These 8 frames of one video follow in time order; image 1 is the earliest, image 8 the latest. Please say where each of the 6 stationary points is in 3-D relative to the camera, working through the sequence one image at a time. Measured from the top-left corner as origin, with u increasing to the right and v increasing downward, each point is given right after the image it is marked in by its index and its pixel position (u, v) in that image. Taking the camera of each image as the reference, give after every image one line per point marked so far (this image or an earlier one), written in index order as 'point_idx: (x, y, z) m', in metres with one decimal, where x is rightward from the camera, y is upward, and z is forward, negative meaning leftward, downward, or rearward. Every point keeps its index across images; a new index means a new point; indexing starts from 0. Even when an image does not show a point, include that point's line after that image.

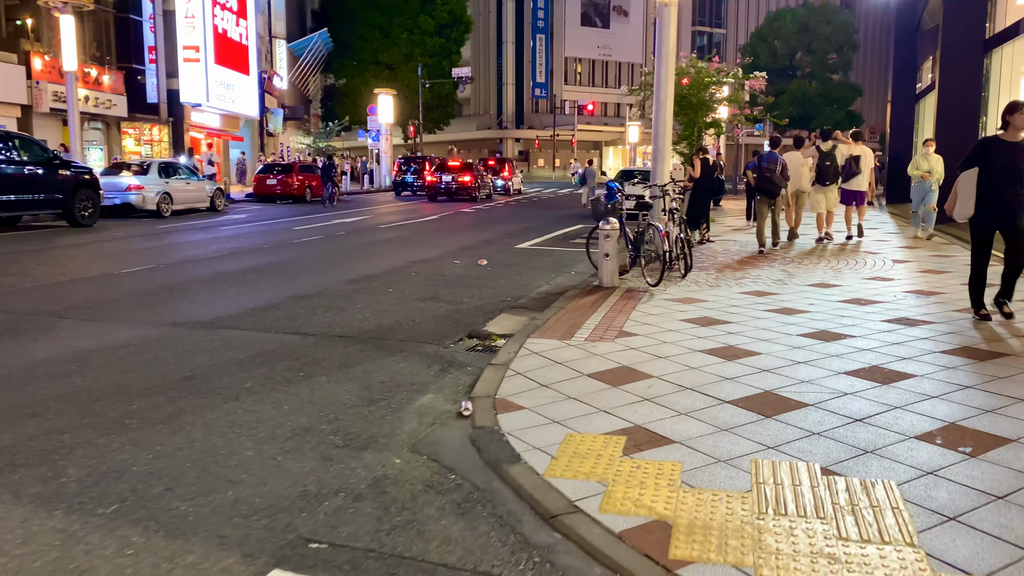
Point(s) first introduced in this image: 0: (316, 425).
0: (-1.1, -0.7, +4.5) m
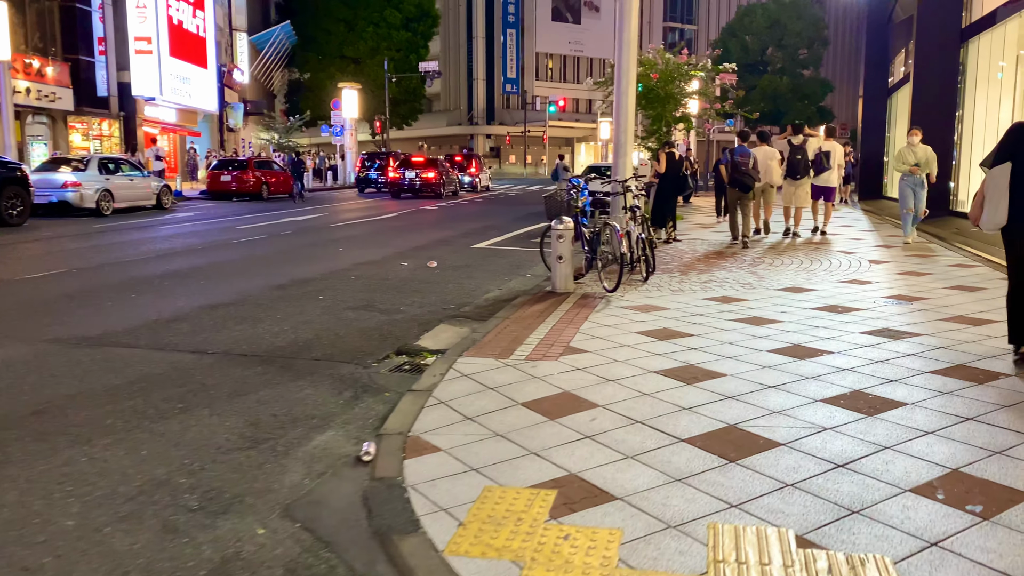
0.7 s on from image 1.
0: (-1.5, -0.8, +3.6) m
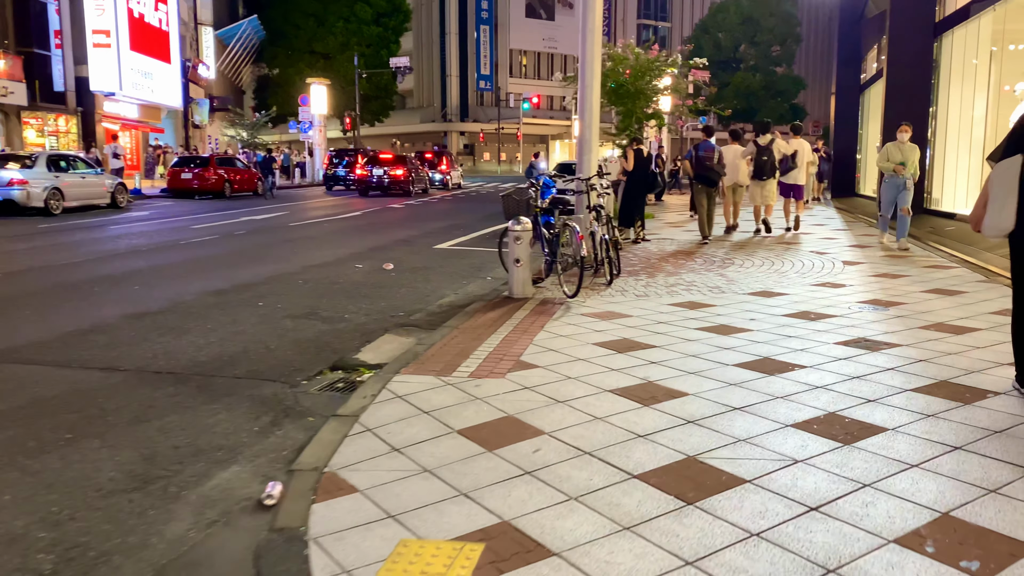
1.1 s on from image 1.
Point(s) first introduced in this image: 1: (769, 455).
0: (-1.8, -0.9, +3.0) m
1: (+1.1, -0.7, +3.6) m
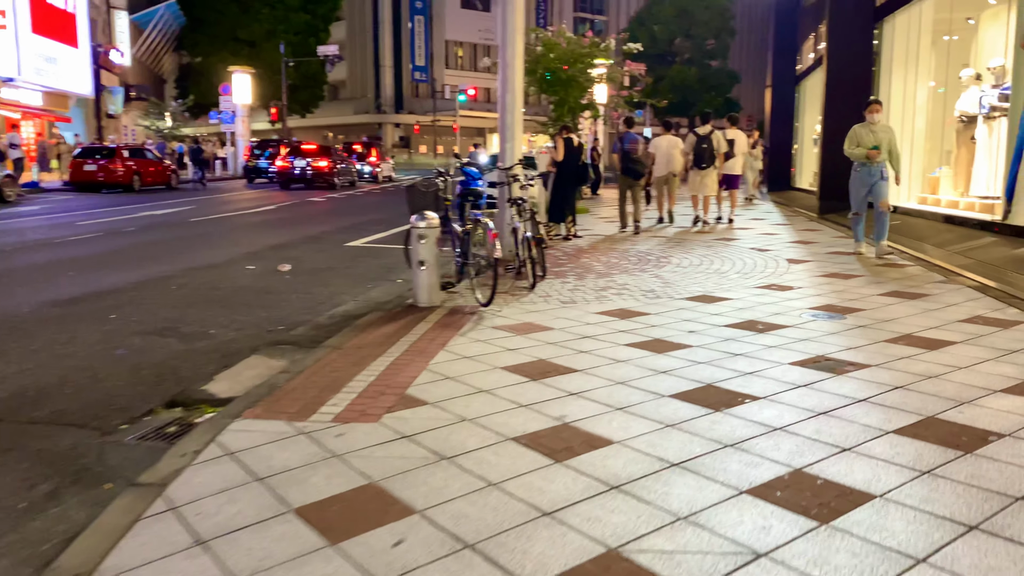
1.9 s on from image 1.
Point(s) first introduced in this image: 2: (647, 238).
0: (-2.2, -1.0, +1.8) m
1: (+0.7, -0.8, +2.6) m
2: (+1.9, +0.7, +12.1) m
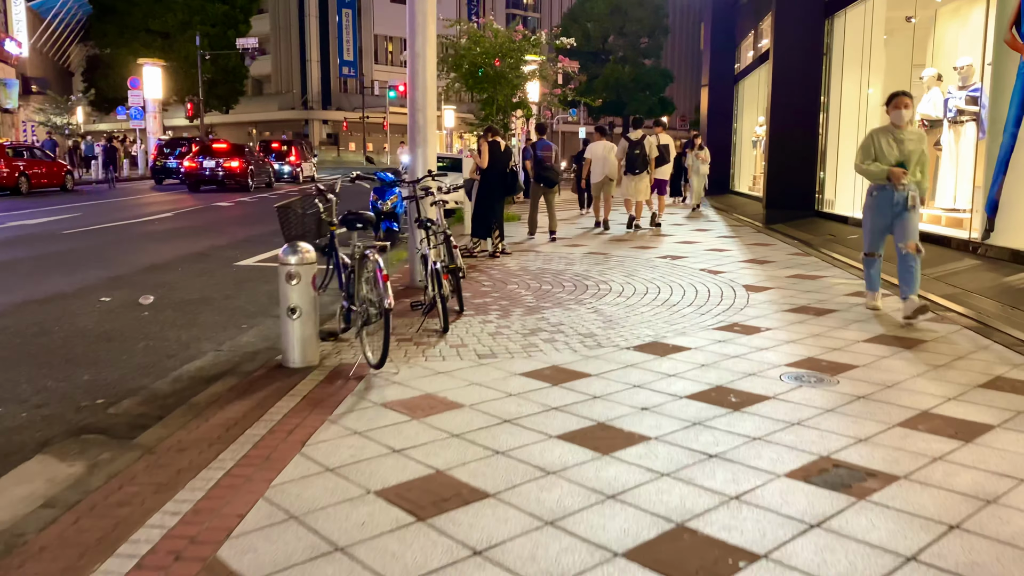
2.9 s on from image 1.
0: (-2.4, -1.4, +0.2) m
1: (+0.4, -1.1, +1.2) m
2: (+0.9, +0.4, +10.7) m
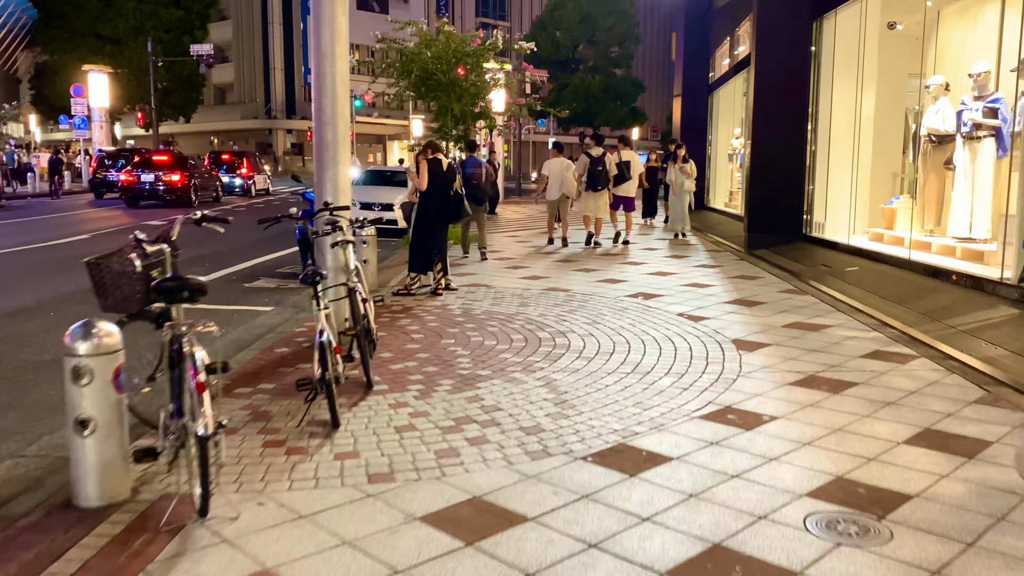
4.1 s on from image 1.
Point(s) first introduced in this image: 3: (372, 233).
0: (-2.7, -1.7, -1.5) m
1: (+0.1, -1.5, -0.4) m
2: (+0.3, 0.0, +9.2) m
3: (-1.5, +0.6, +9.0) m
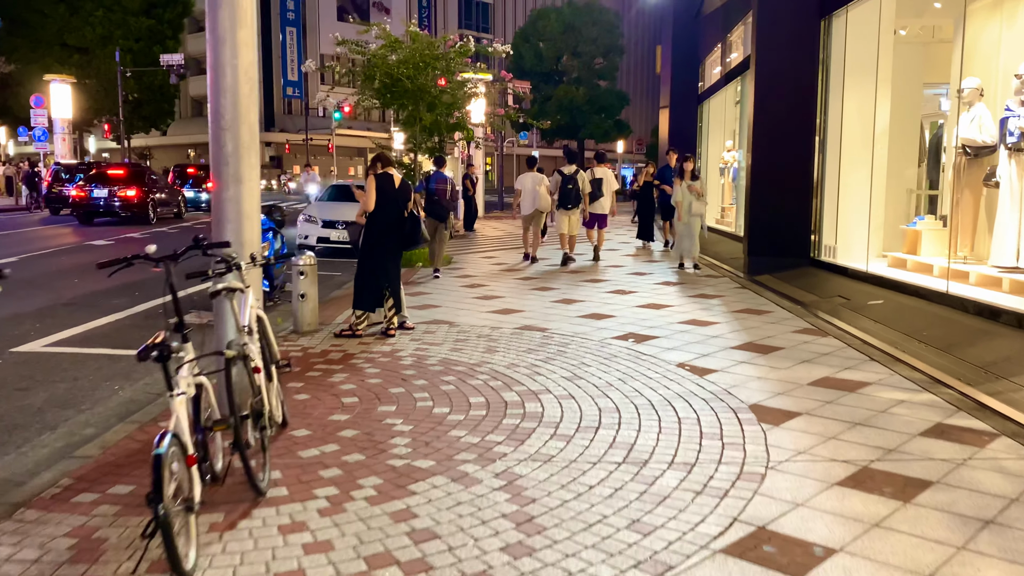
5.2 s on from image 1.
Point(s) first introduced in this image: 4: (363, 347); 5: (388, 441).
0: (-2.8, -1.9, -3.0) m
1: (-0.1, -1.7, -1.8) m
2: (0.0, -0.4, +7.7) m
3: (-1.8, +0.2, +7.6) m
4: (-1.2, -0.5, +7.0) m
5: (-0.7, -0.8, +4.6) m
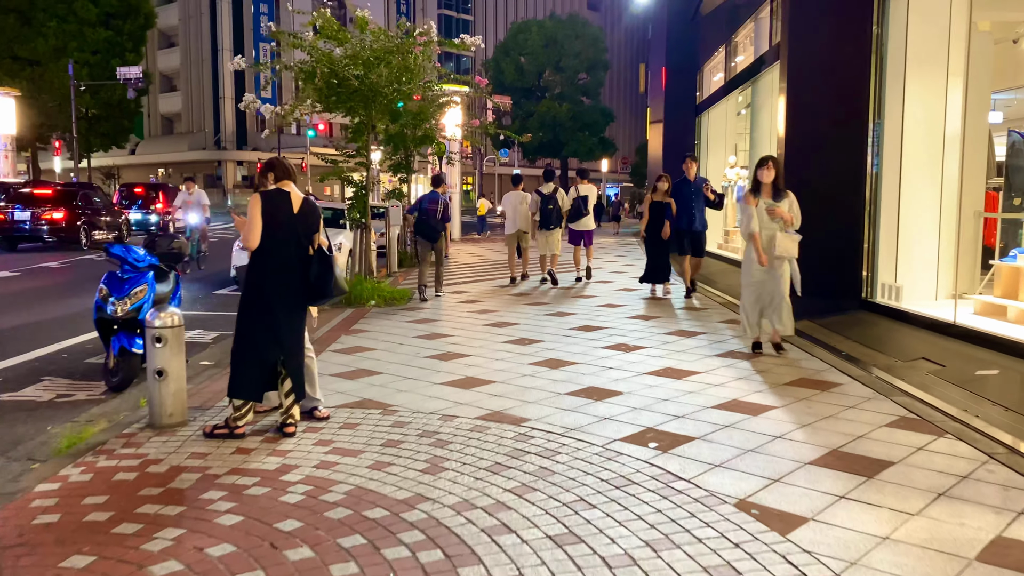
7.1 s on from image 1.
0: (-2.8, -2.1, -5.5) m
1: (-0.1, -1.9, -4.3) m
2: (-0.2, -0.8, +5.3) m
3: (-2.1, -0.2, +5.1) m
4: (-1.5, -0.9, +4.6) m
5: (-0.8, -1.2, +2.1) m
